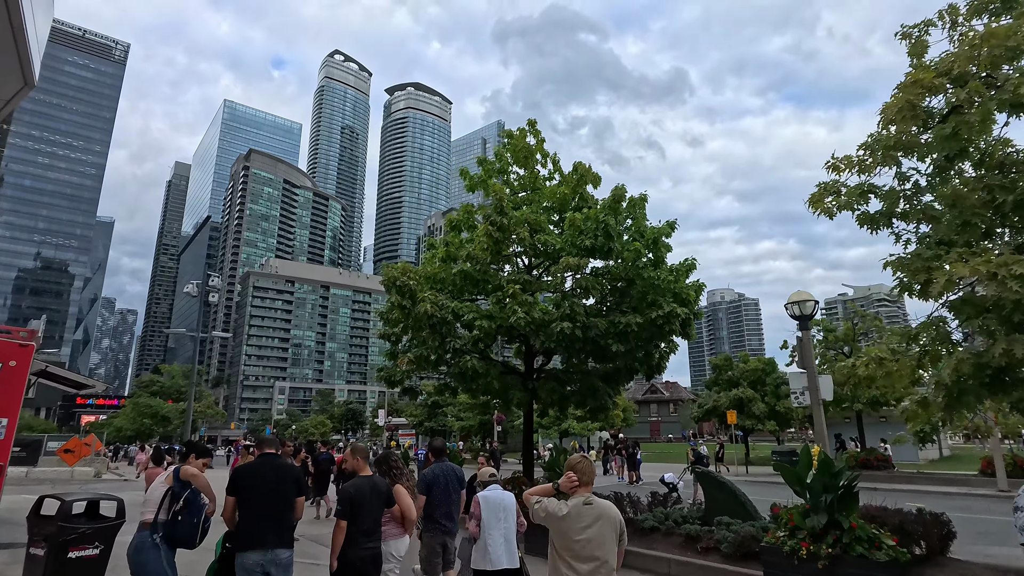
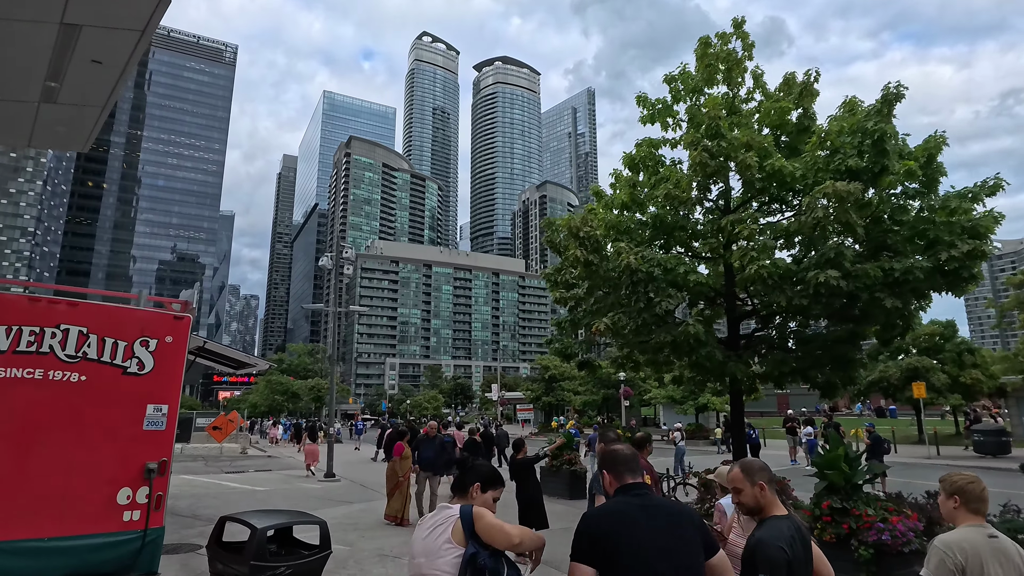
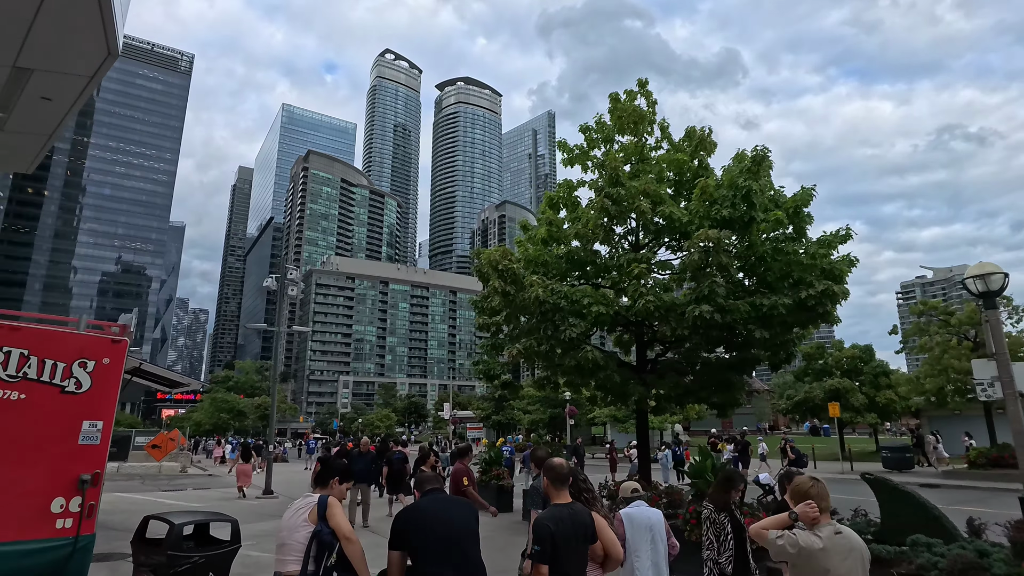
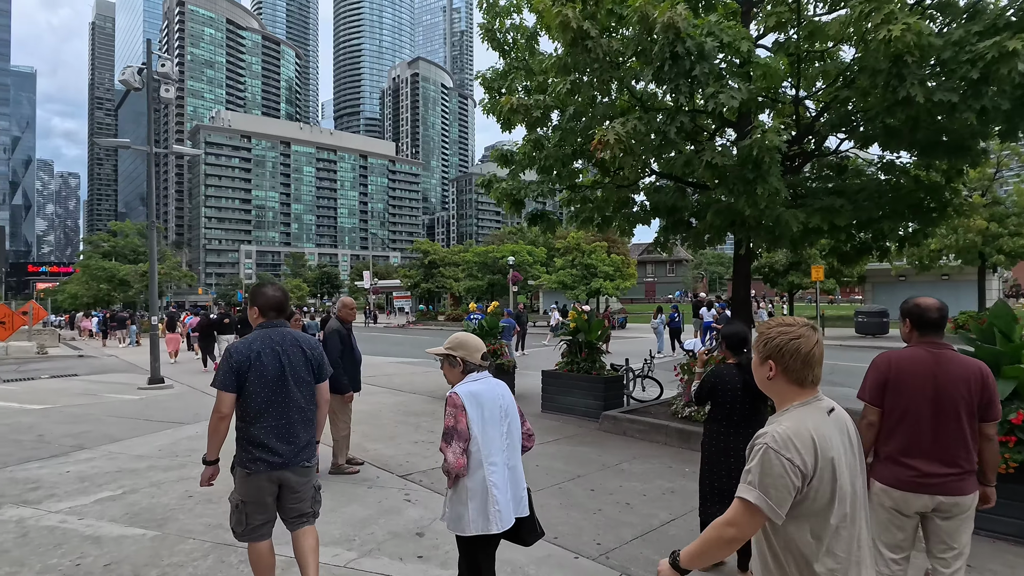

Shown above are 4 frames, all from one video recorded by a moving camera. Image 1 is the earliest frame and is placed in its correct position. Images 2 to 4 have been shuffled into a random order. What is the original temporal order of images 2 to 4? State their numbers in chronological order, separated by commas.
3, 2, 4
